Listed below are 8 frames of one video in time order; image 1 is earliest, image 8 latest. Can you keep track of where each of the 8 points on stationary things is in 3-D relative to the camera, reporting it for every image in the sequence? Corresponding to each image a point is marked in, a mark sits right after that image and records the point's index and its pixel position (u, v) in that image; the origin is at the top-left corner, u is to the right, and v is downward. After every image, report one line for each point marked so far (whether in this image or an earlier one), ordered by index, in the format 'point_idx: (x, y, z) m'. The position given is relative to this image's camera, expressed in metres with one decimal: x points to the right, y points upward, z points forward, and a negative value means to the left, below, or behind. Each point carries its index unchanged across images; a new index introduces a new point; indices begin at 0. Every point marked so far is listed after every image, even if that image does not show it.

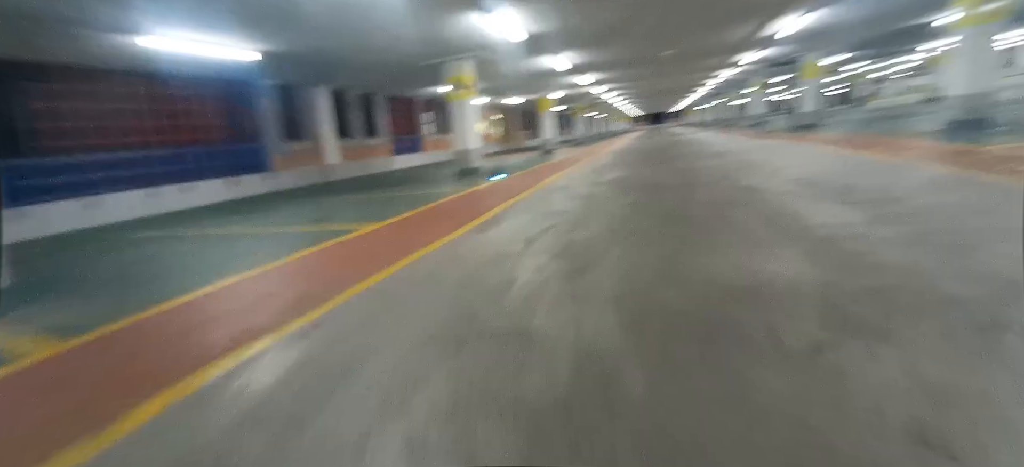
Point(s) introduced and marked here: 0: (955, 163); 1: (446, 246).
0: (+7.2, +1.1, +7.6) m
1: (-0.6, -0.1, +4.7) m
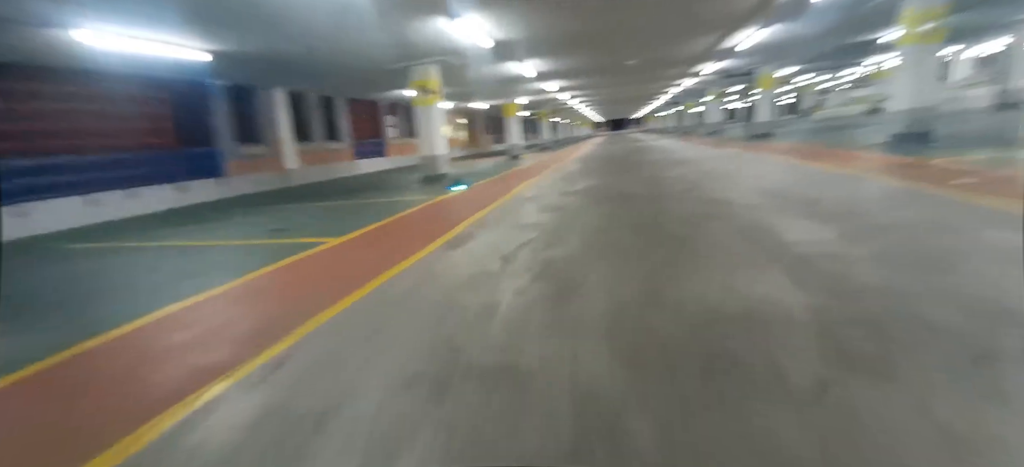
0: (+6.7, +1.0, +8.0) m
1: (-0.9, -0.3, +4.5) m
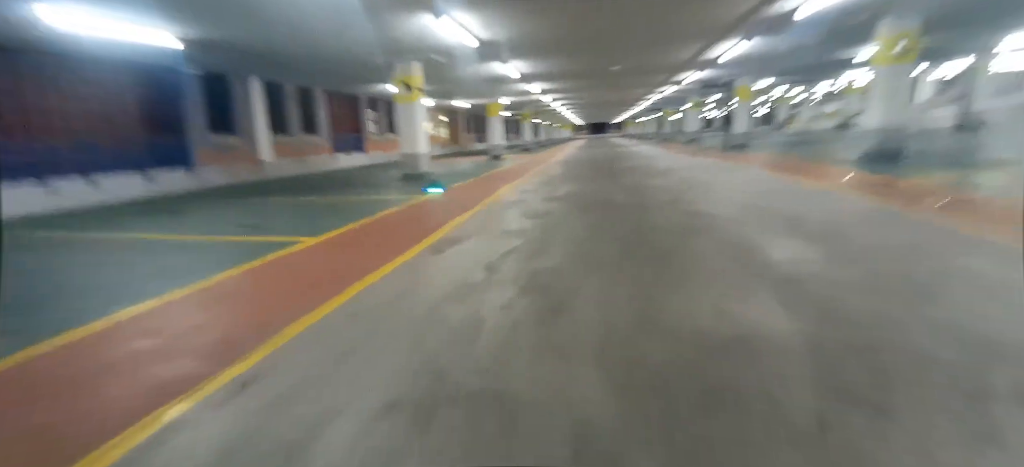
0: (+6.4, +0.7, +8.2) m
1: (-1.0, -0.4, +4.3) m
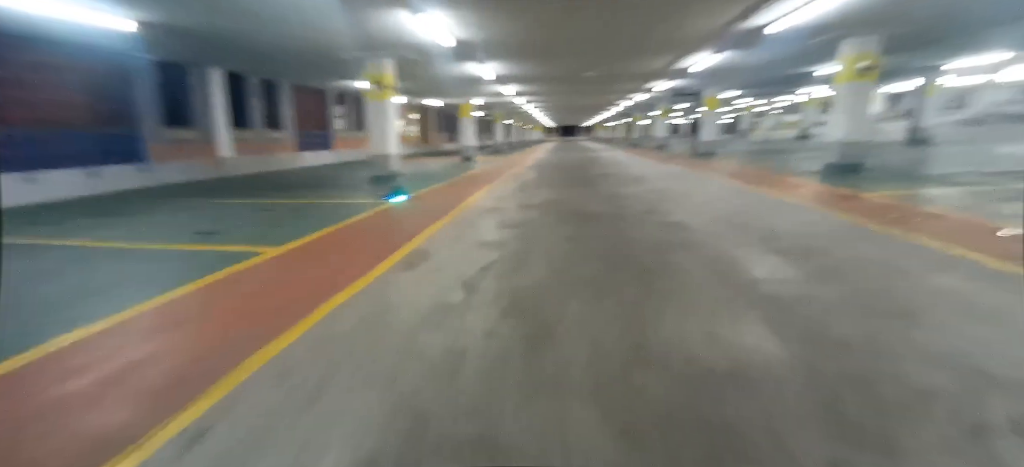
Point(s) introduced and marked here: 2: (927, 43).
0: (+6.0, +0.5, +8.4) m
1: (-1.2, -0.5, +4.0) m
2: (+12.4, +5.7, +13.8) m
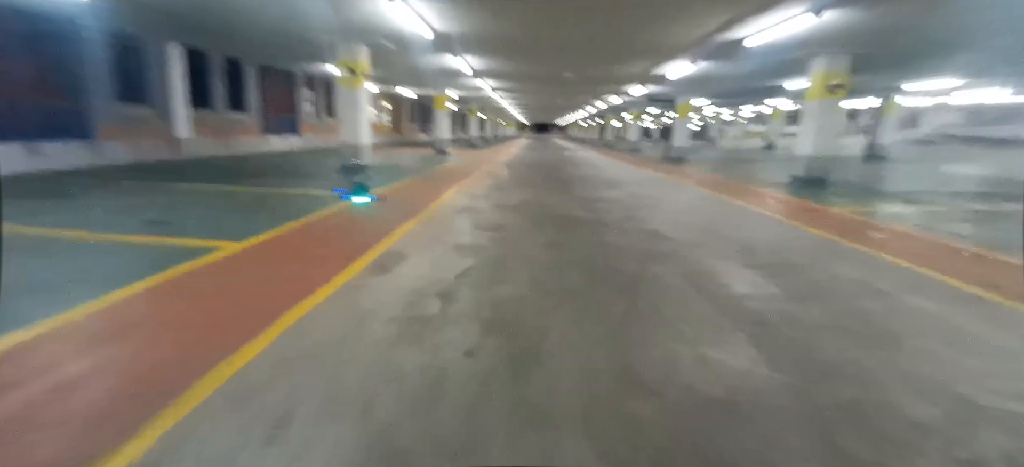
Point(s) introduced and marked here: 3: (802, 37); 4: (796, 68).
0: (+5.6, +0.2, +8.6) m
1: (-1.4, -0.5, +3.8) m
2: (+11.8, +5.2, +14.3) m
3: (+6.7, +4.5, +10.7) m
4: (+9.1, +5.3, +14.9) m
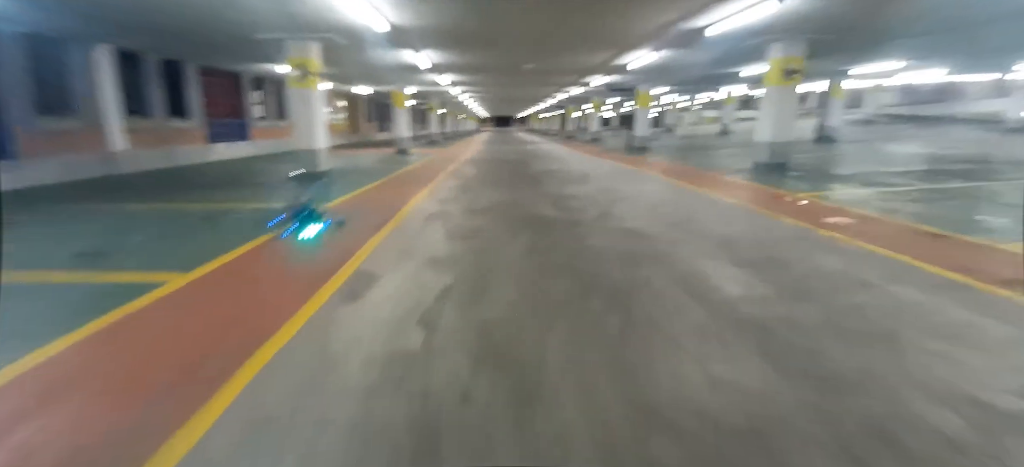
0: (+5.0, +0.4, +8.7) m
1: (-1.5, -0.7, +3.4) m
2: (+10.5, +5.9, +14.8) m
3: (+5.8, +4.9, +10.8) m
4: (+7.8, +5.8, +15.1) m
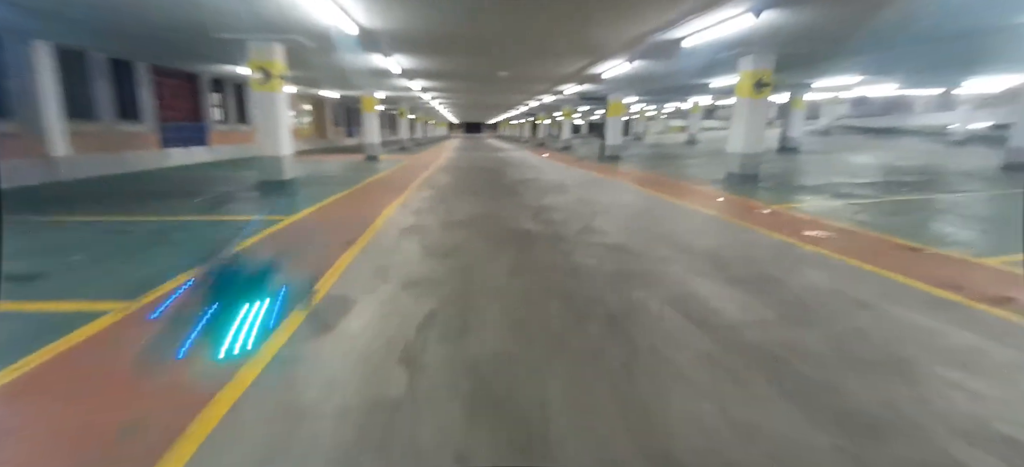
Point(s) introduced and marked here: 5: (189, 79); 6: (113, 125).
0: (+4.6, +0.2, +8.7) m
1: (-1.5, -0.9, +2.9) m
2: (+9.7, +5.6, +15.2) m
3: (+5.2, +4.6, +10.9) m
4: (+7.0, +5.5, +15.3) m
5: (-12.9, +6.1, +18.5) m
6: (-12.4, +3.4, +14.4) m
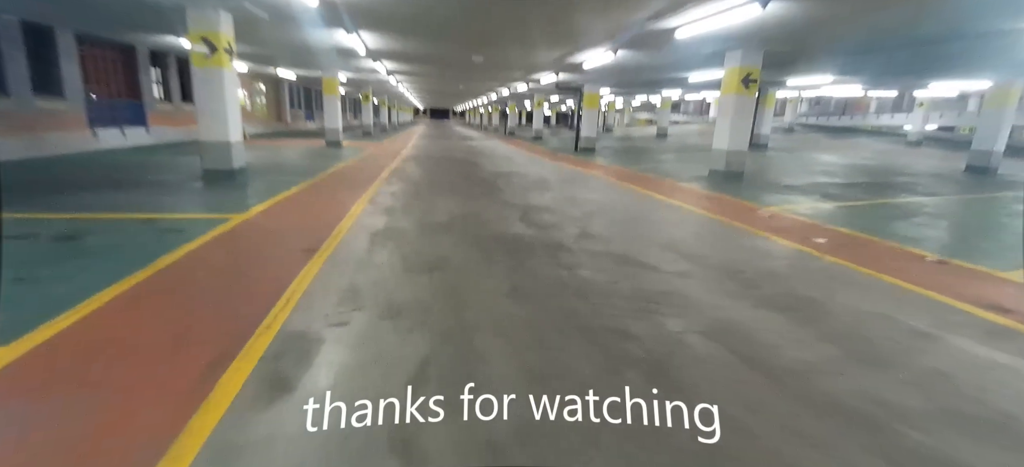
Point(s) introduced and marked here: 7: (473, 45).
0: (+4.4, +0.1, +8.2) m
1: (-1.3, -1.0, +2.0) m
2: (+9.0, +5.6, +14.9) m
3: (+4.8, +4.6, +10.3) m
4: (+6.3, +5.6, +14.9) m
5: (-13.7, +6.4, +16.4) m
6: (-13.0, +3.6, +12.4) m
7: (-1.2, +5.8, +14.2) m
